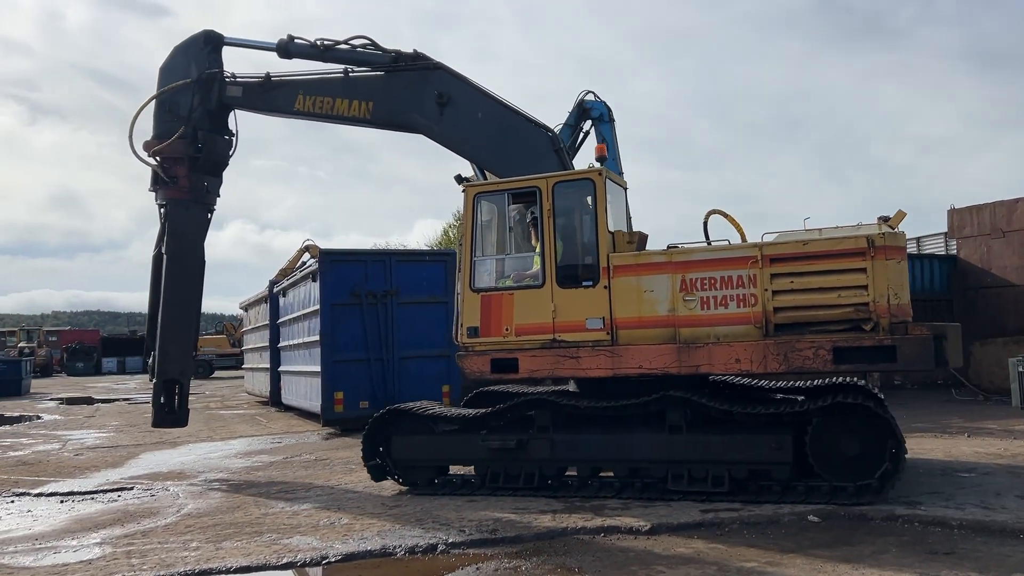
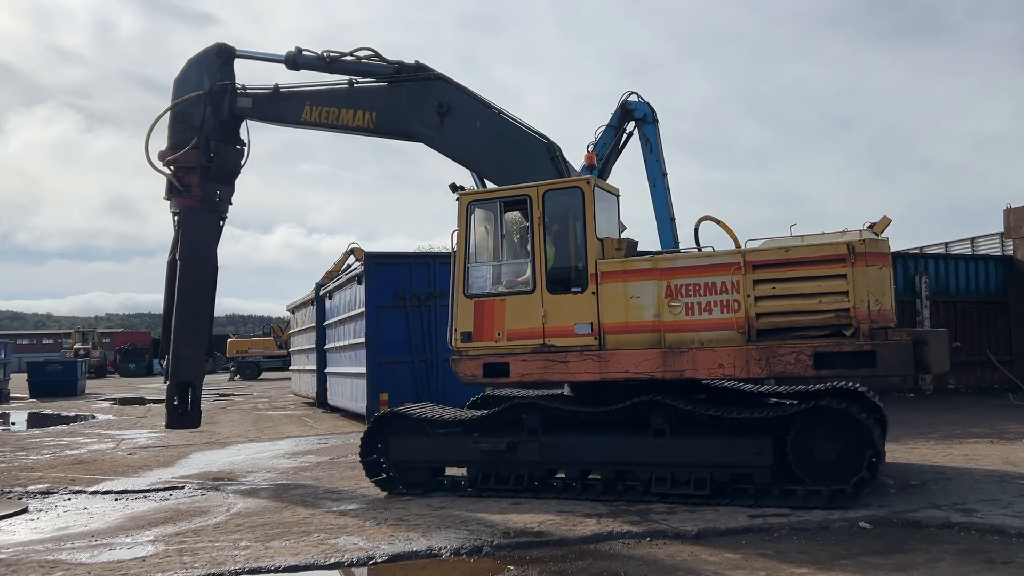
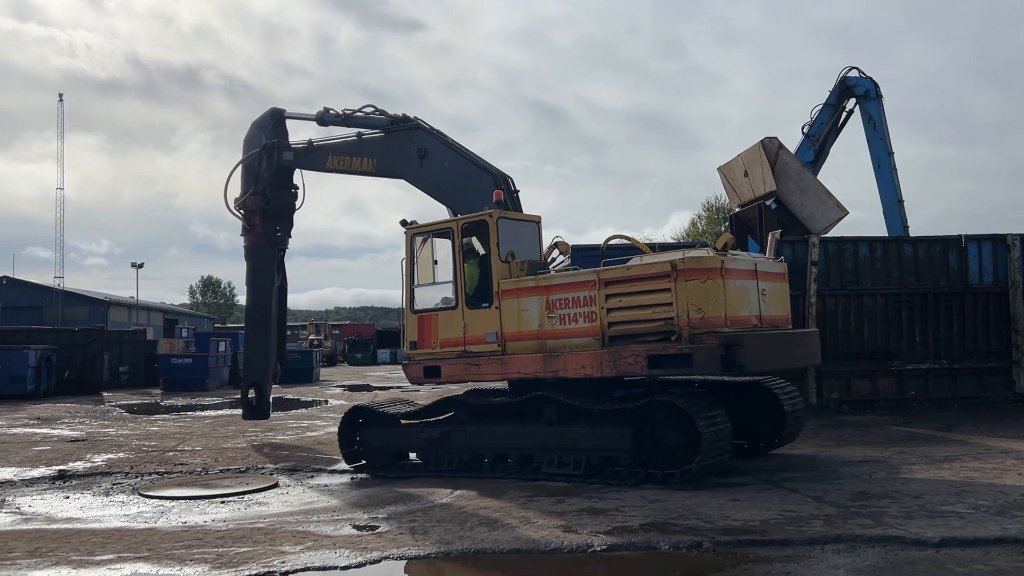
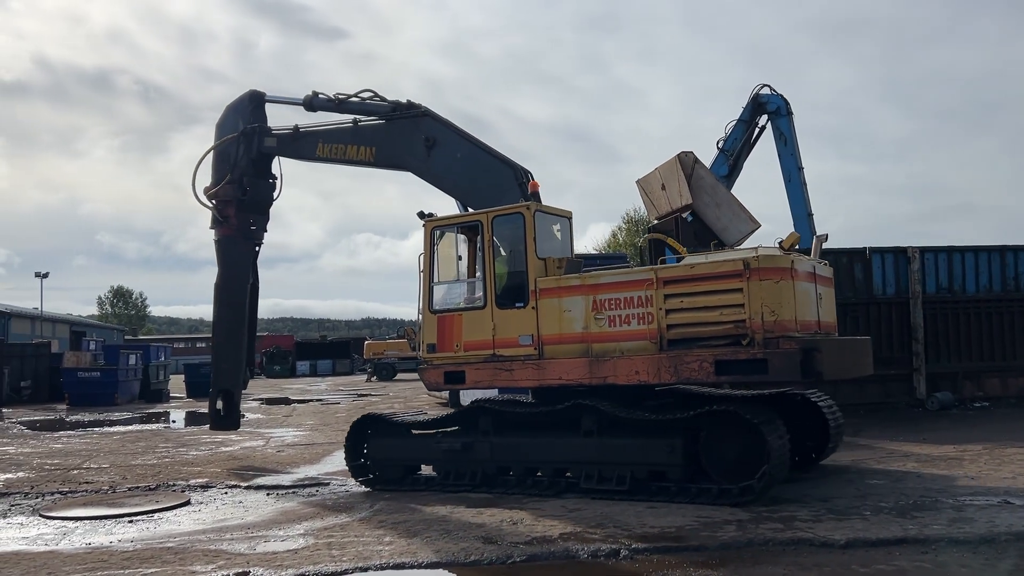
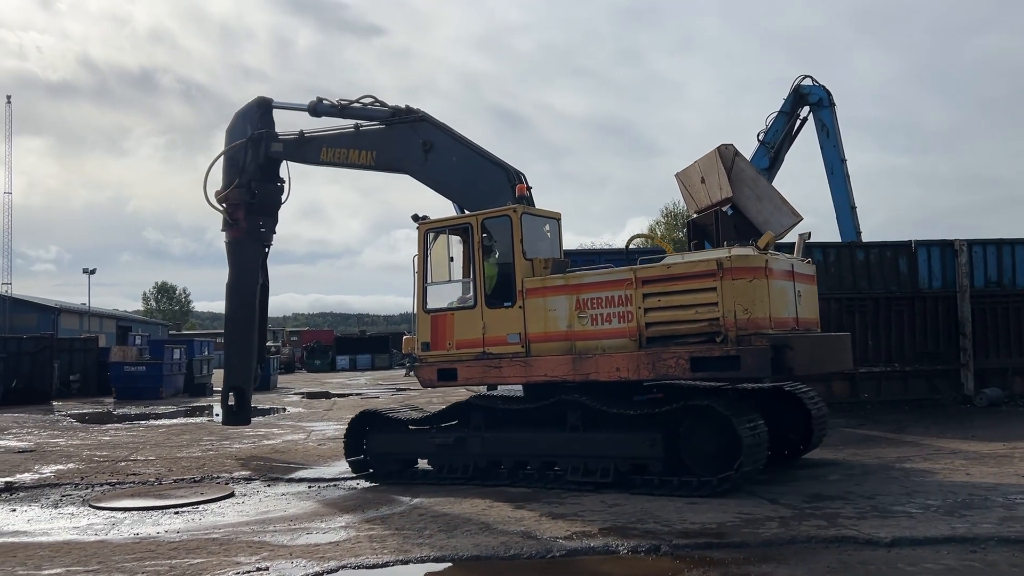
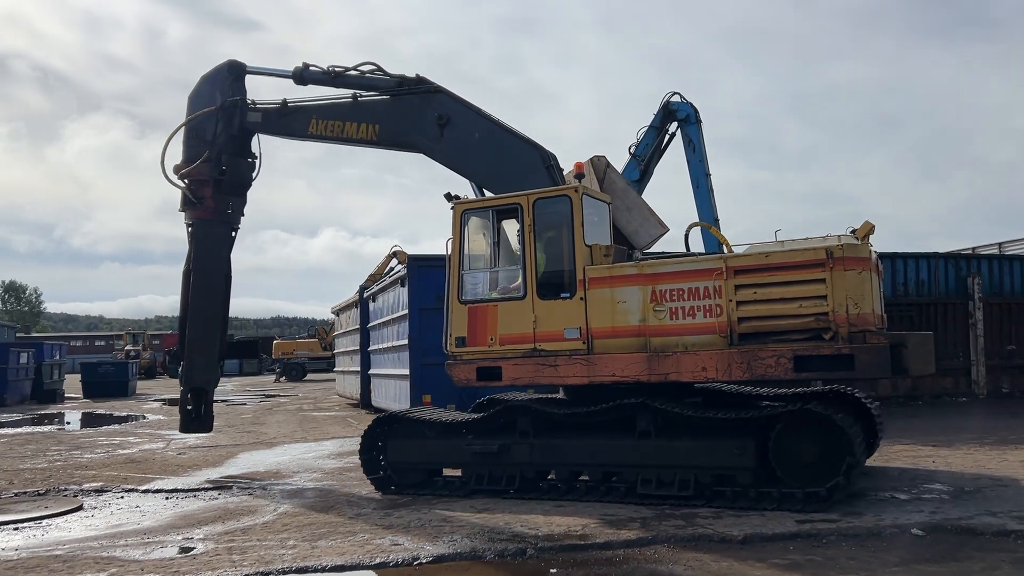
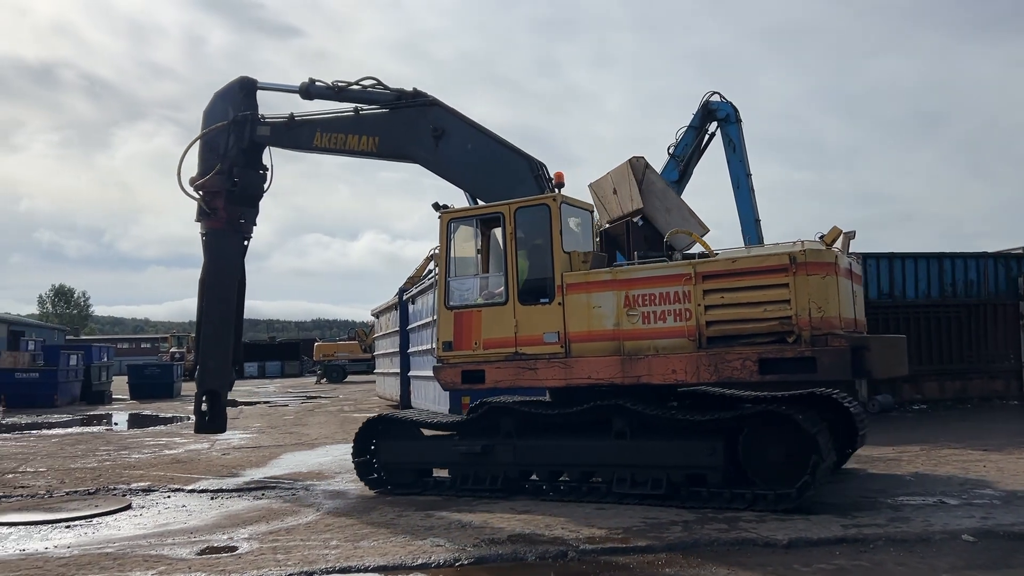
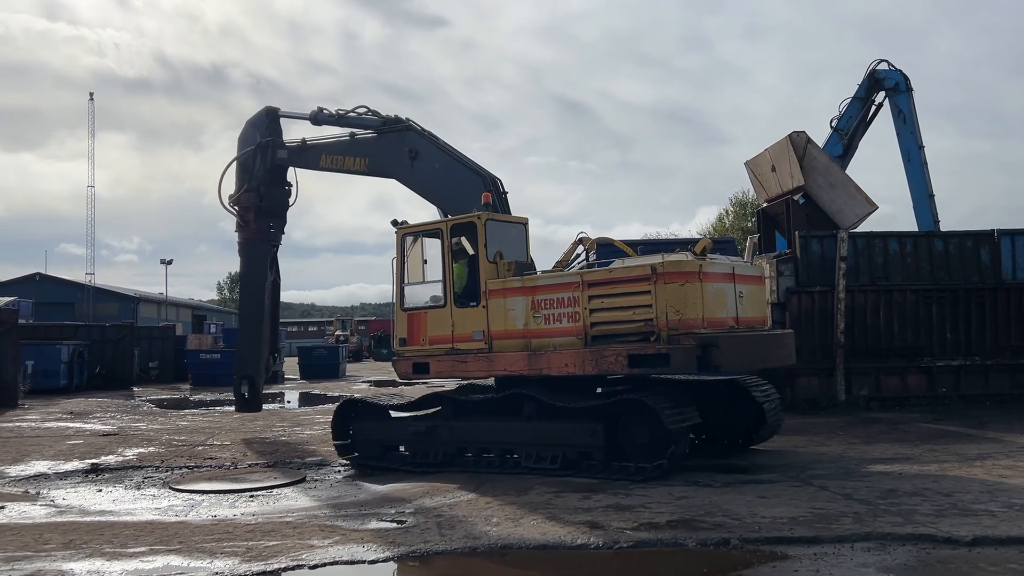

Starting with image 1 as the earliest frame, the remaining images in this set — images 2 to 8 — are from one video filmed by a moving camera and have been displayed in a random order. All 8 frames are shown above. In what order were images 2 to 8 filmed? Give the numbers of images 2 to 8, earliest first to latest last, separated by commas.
2, 6, 7, 4, 5, 3, 8
